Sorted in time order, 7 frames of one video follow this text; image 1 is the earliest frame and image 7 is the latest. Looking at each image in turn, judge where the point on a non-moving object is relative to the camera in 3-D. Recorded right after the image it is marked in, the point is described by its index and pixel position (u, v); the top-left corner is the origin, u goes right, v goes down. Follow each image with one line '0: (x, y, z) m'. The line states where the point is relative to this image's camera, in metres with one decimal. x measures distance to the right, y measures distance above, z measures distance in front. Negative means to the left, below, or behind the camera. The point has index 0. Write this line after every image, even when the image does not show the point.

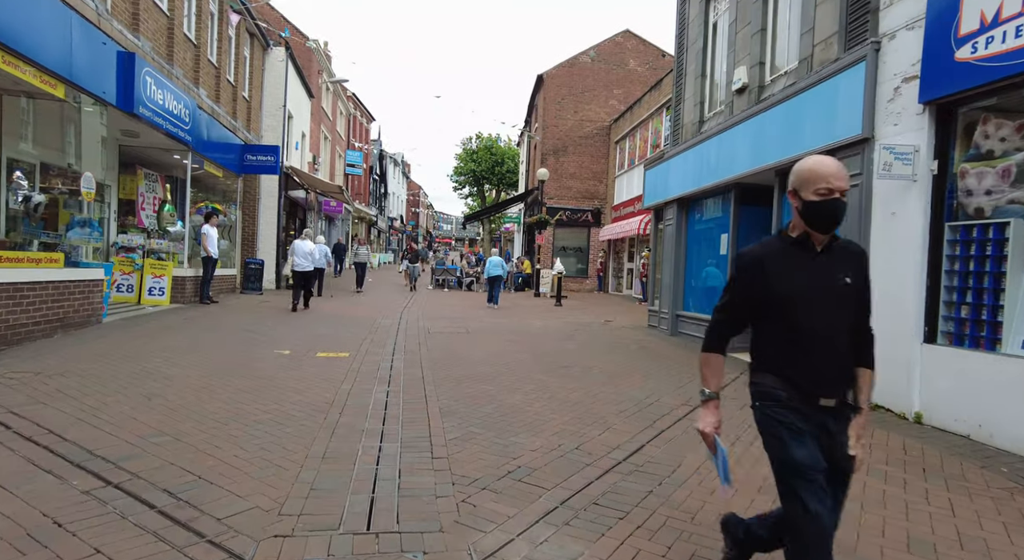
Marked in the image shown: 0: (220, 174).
0: (-7.1, +2.6, +14.8) m
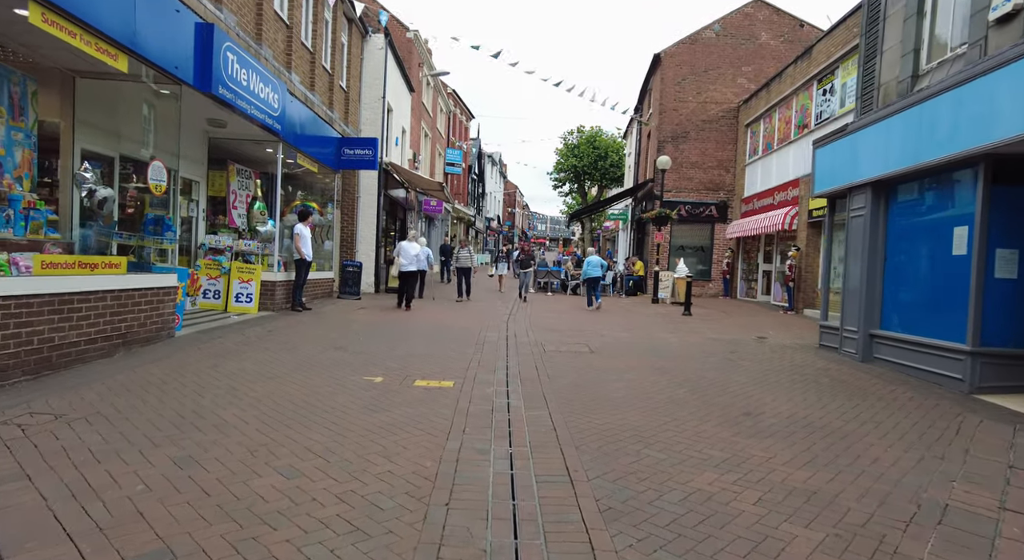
0: (-4.5, +2.5, +13.8) m
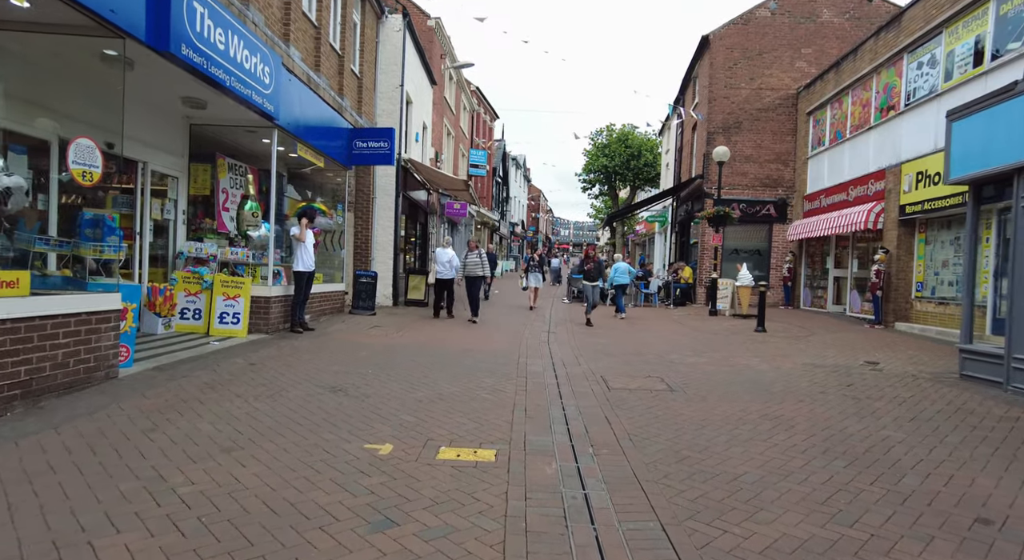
0: (-3.7, +2.3, +12.0) m
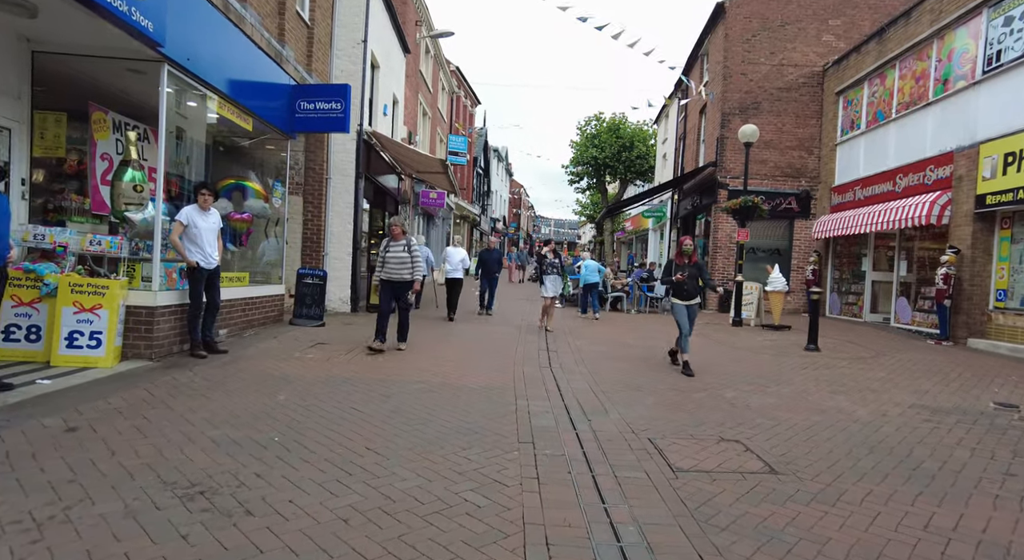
0: (-3.9, +2.3, +9.2) m
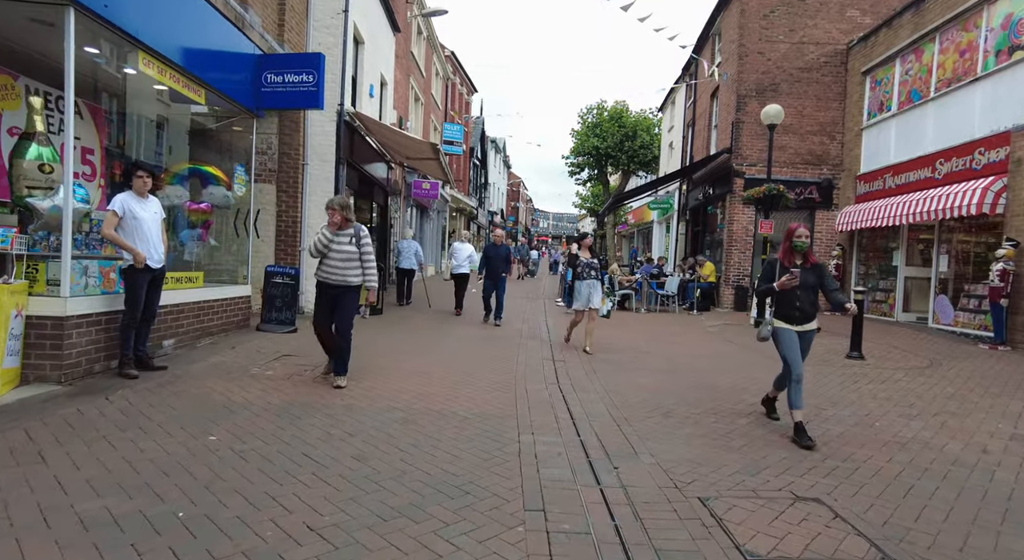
0: (-3.9, +2.3, +7.9) m
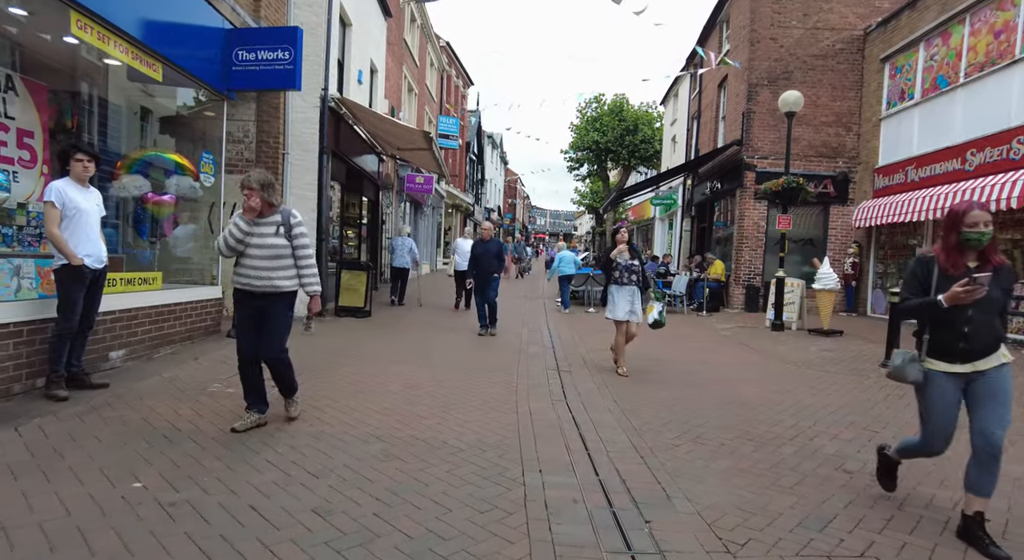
0: (-3.9, +2.3, +7.0) m
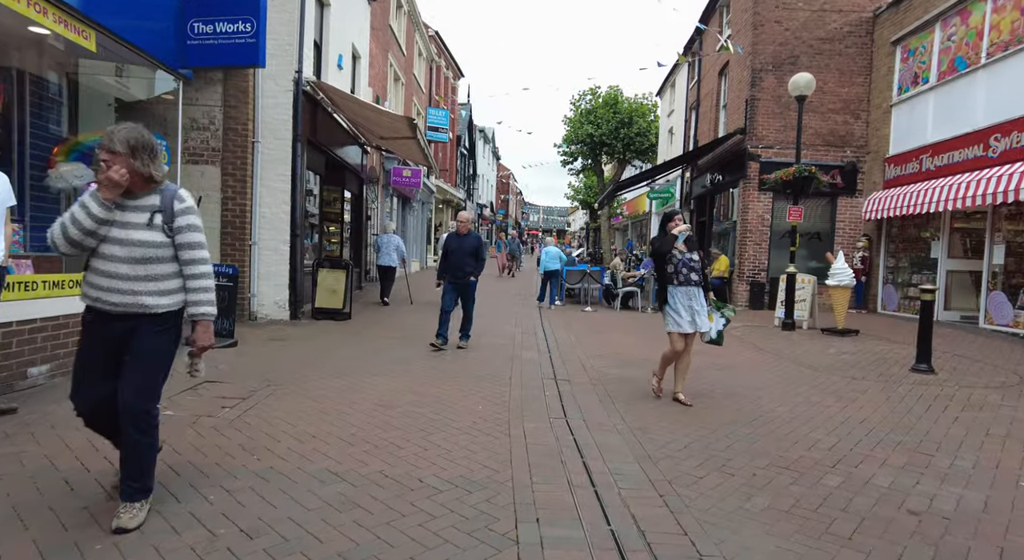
0: (-4.0, +2.2, +6.2) m
